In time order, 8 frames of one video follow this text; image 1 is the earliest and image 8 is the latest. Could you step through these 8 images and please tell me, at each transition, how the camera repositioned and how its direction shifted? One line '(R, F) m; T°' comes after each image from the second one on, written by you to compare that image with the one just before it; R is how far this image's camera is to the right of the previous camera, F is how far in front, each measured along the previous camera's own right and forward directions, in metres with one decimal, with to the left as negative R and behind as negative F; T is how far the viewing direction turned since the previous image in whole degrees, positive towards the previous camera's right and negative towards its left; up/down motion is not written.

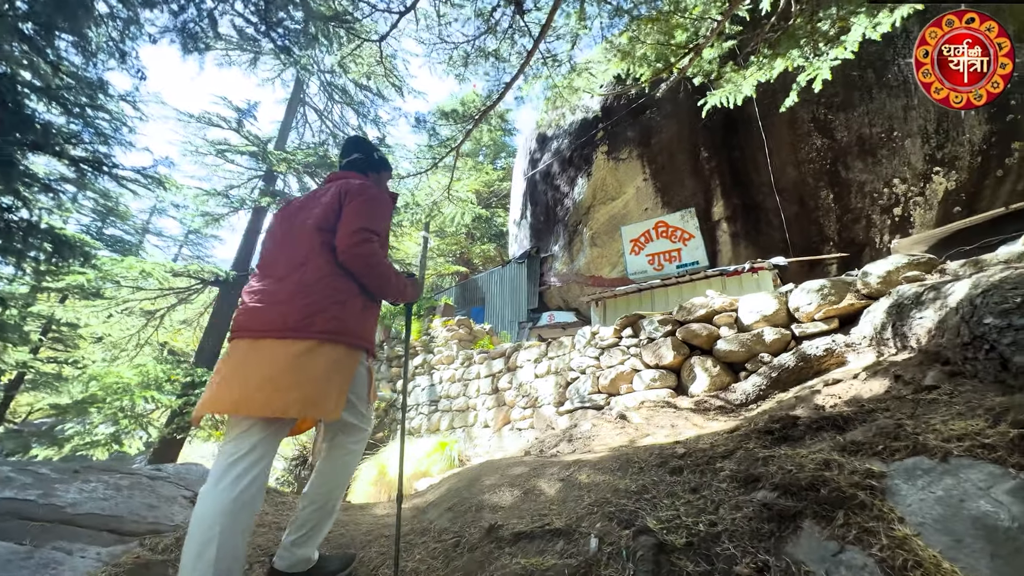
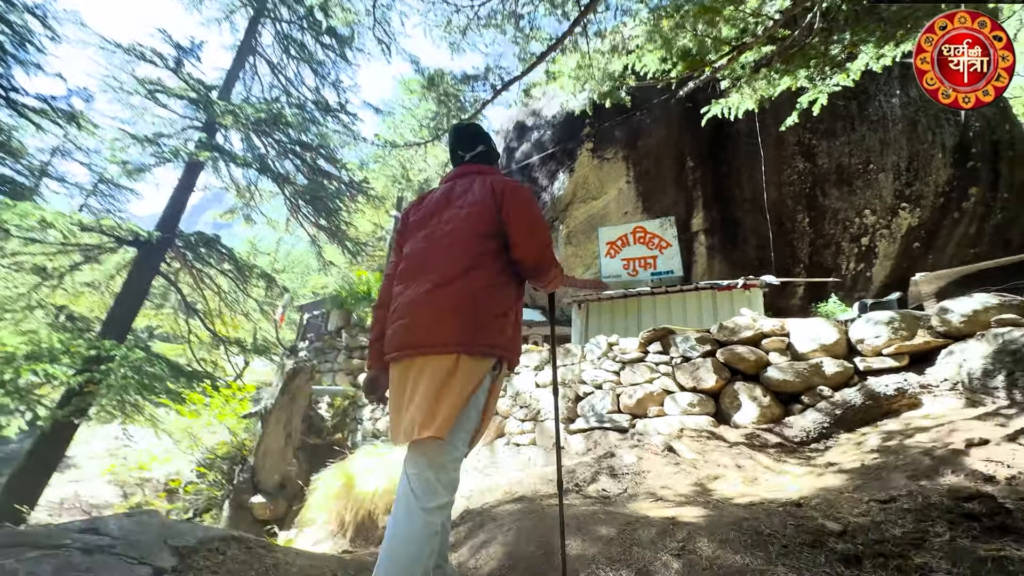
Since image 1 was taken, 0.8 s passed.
(-0.7, +0.6) m; +8°
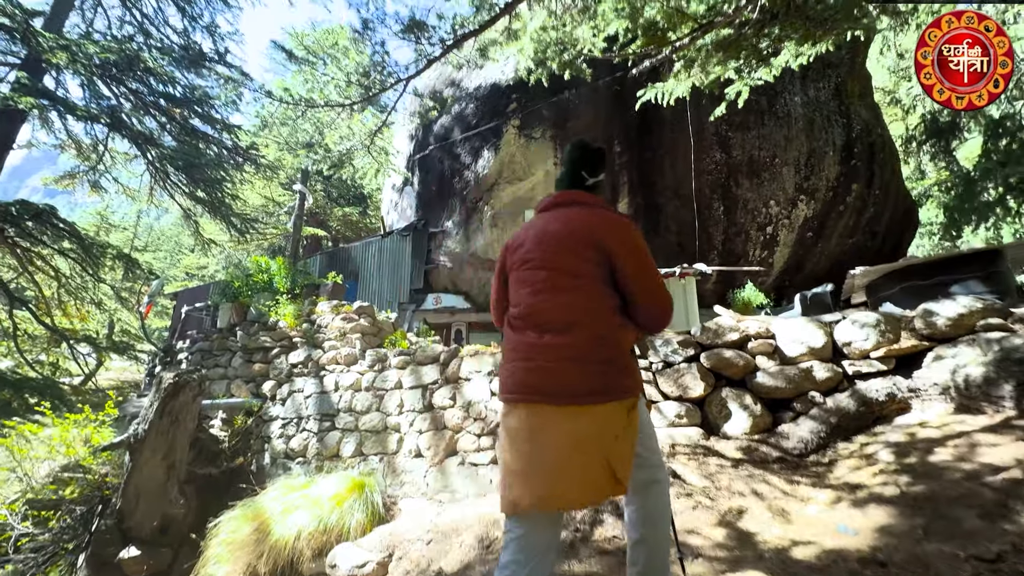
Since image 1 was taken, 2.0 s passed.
(-0.4, +0.7) m; +12°
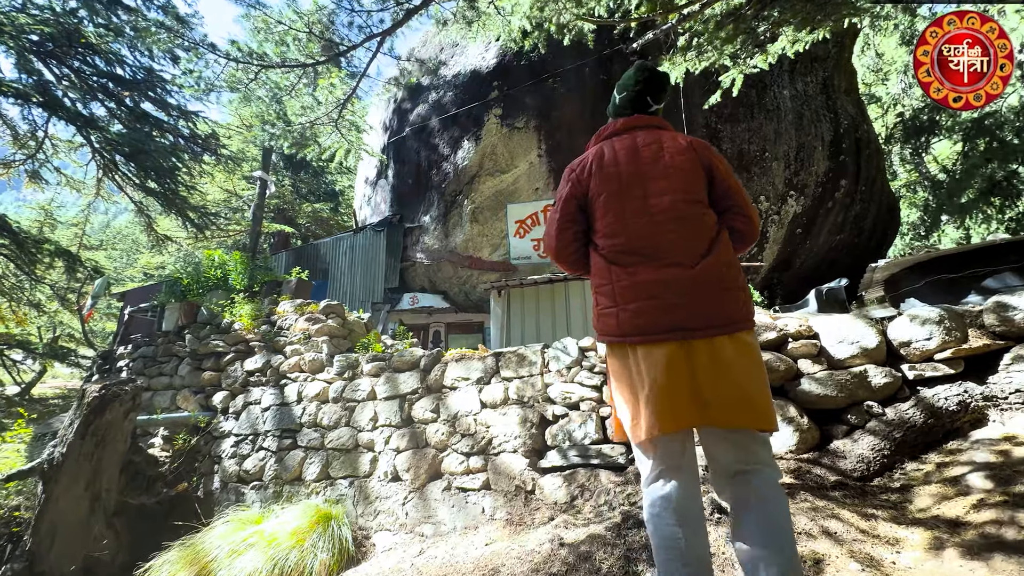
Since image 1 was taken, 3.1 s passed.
(-0.1, +0.6) m; +3°
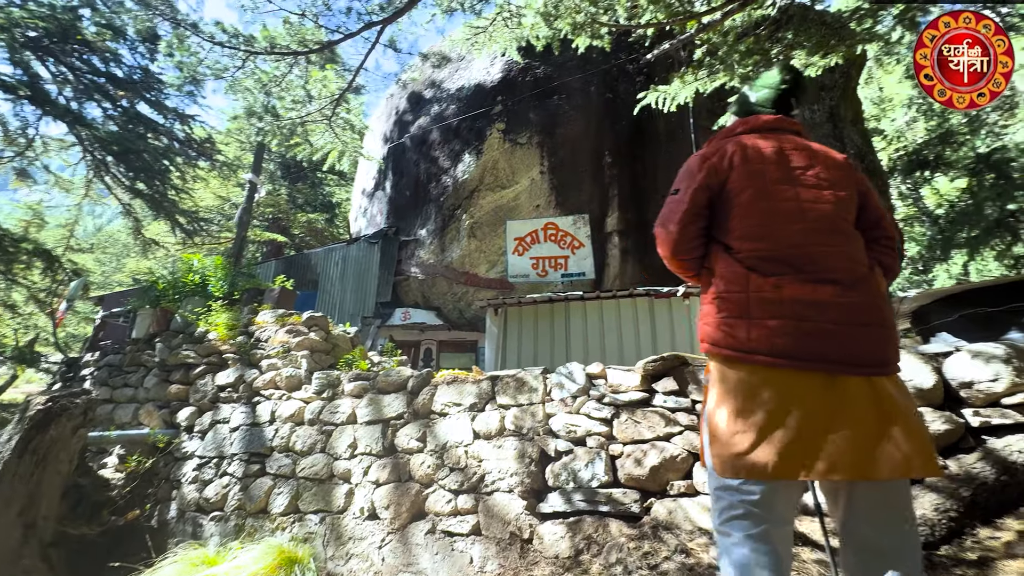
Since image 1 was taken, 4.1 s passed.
(-0.1, +0.4) m; +1°
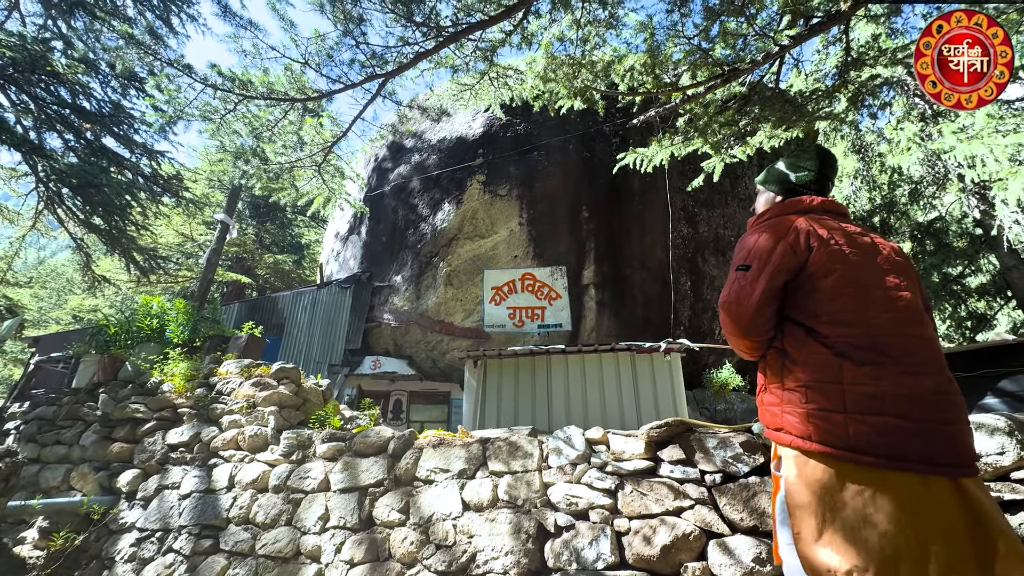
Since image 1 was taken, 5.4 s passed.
(-0.2, +0.1) m; +4°
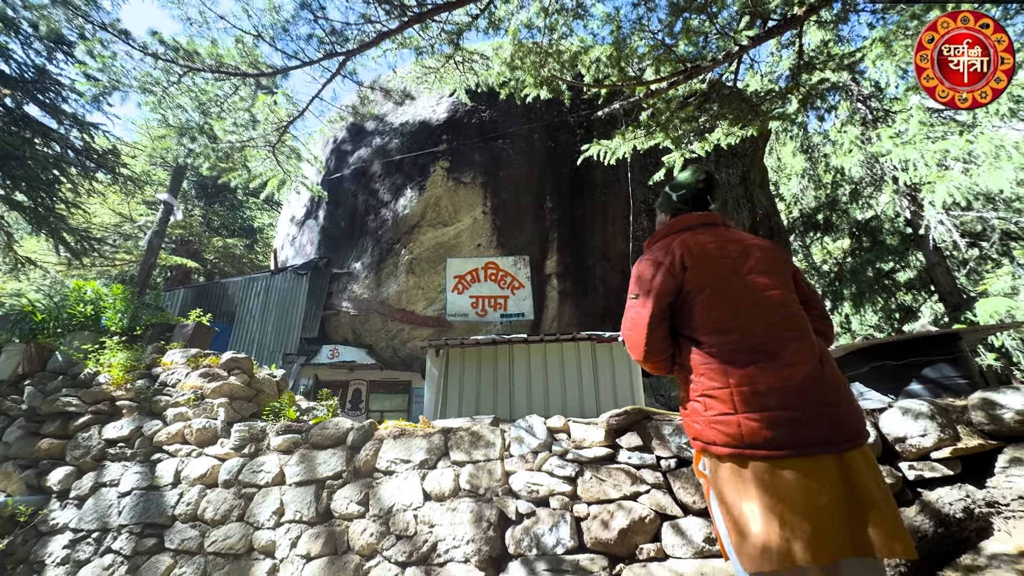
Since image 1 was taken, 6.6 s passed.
(0.0, 0.0) m; +5°
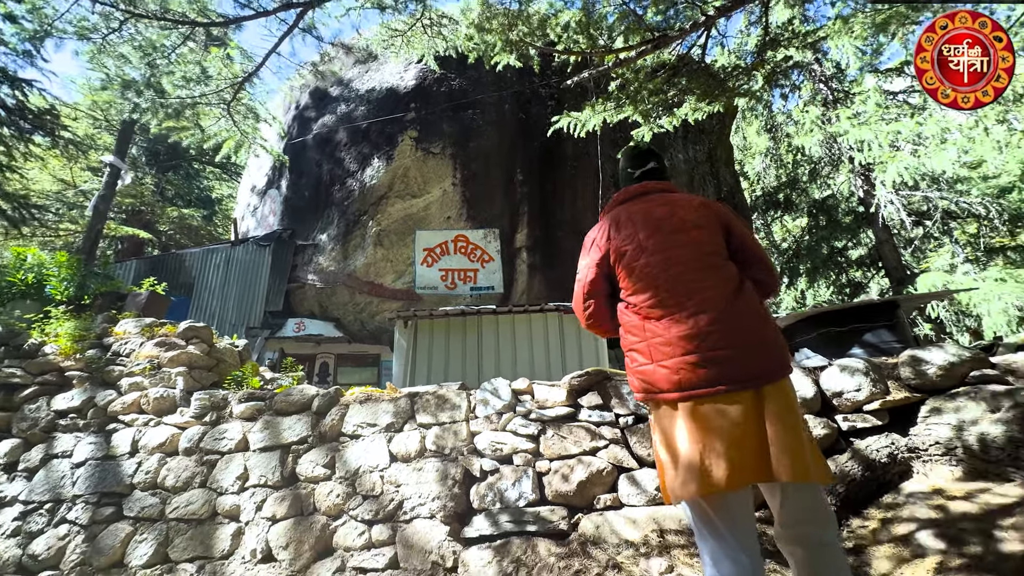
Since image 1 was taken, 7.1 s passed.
(0.0, 0.0) m; +4°
